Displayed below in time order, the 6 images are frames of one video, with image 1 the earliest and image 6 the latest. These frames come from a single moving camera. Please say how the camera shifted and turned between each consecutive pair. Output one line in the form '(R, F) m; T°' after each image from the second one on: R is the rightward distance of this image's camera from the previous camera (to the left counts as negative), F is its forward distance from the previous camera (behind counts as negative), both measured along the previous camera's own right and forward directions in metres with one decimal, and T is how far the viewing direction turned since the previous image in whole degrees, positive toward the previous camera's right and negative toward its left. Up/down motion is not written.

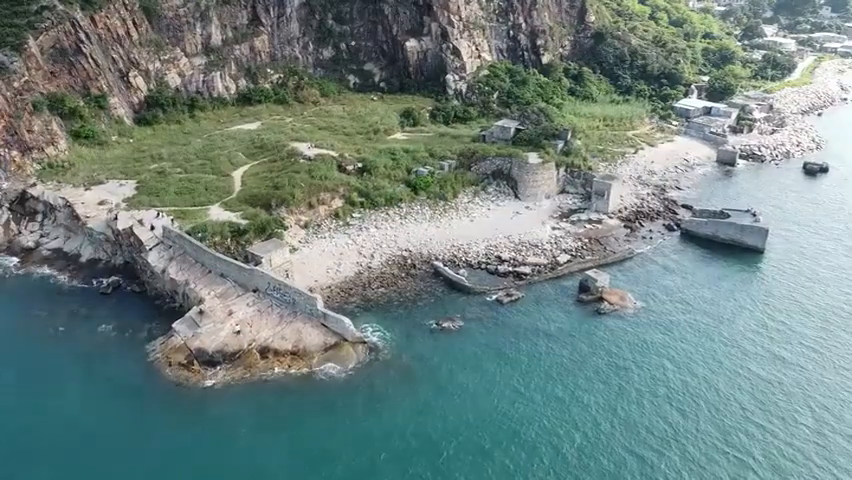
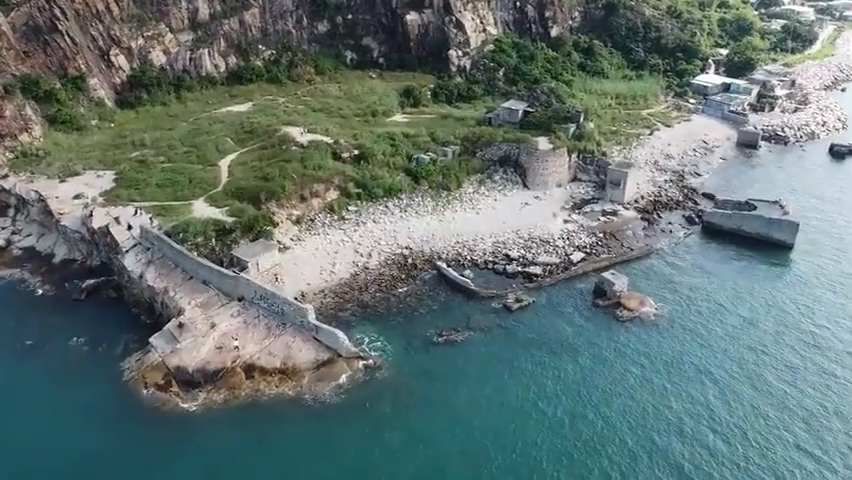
(0.0, +3.5) m; 0°
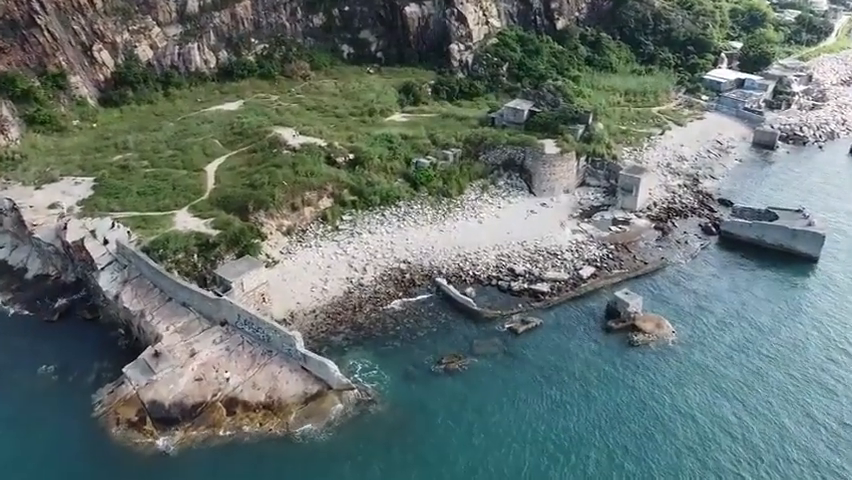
(+0.1, +2.7) m; 0°
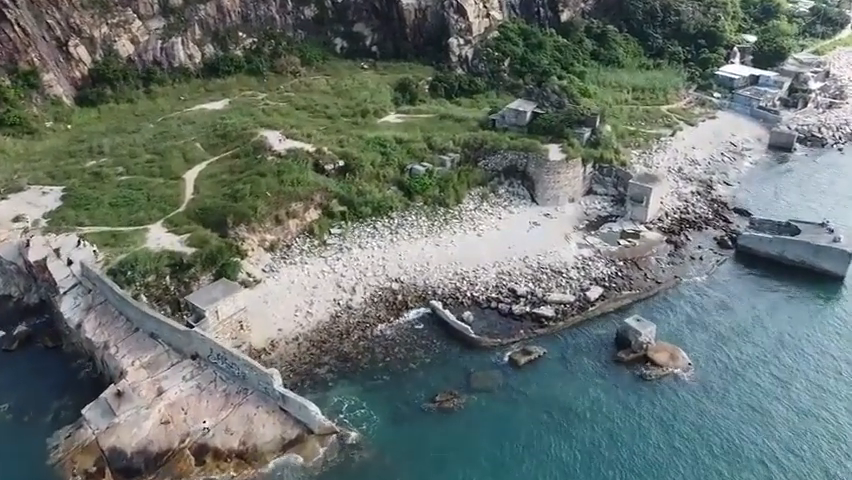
(+0.3, +3.0) m; 0°
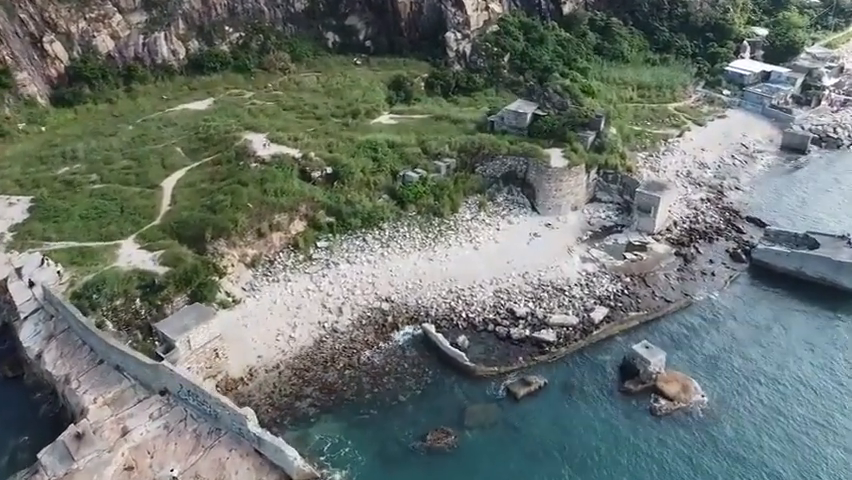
(+0.4, +2.5) m; 0°
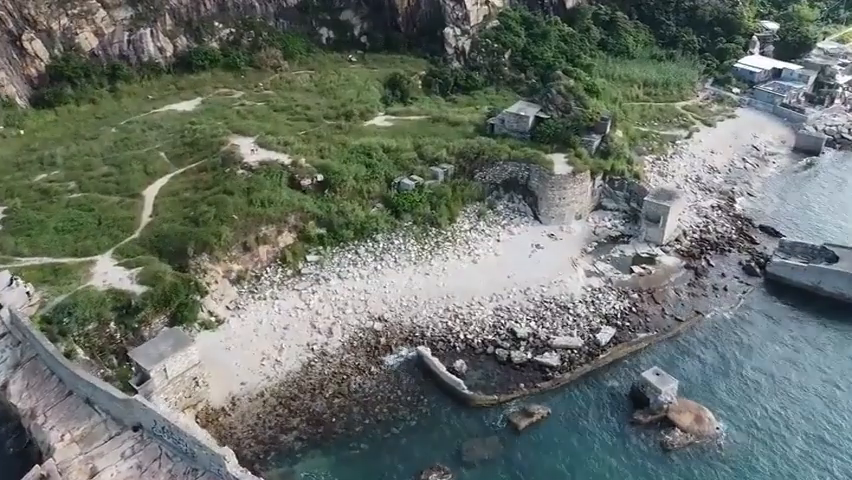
(+0.2, +2.0) m; 0°
